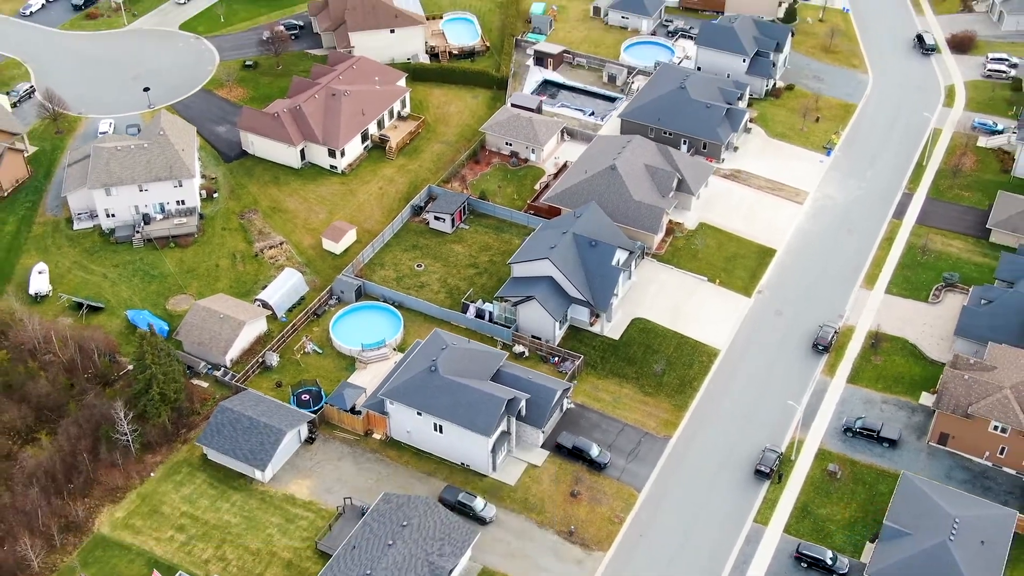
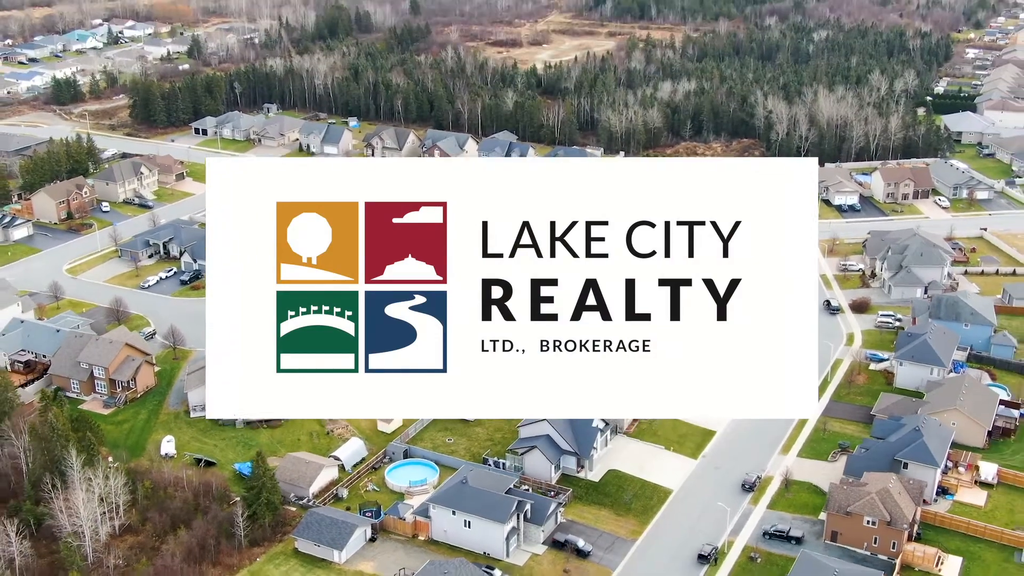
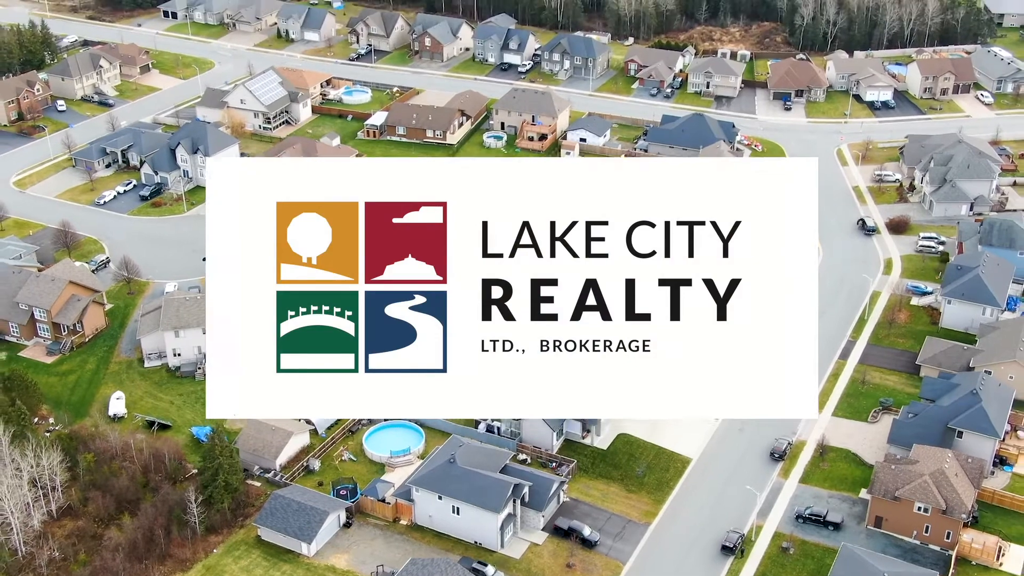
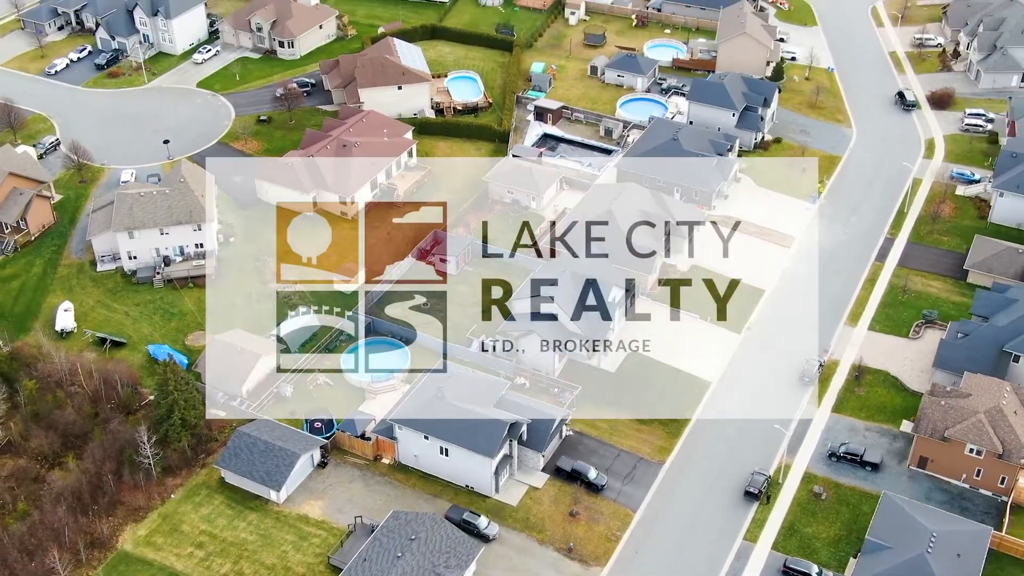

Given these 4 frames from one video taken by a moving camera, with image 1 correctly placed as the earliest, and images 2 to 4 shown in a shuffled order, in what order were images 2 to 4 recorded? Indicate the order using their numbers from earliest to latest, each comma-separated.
4, 3, 2
